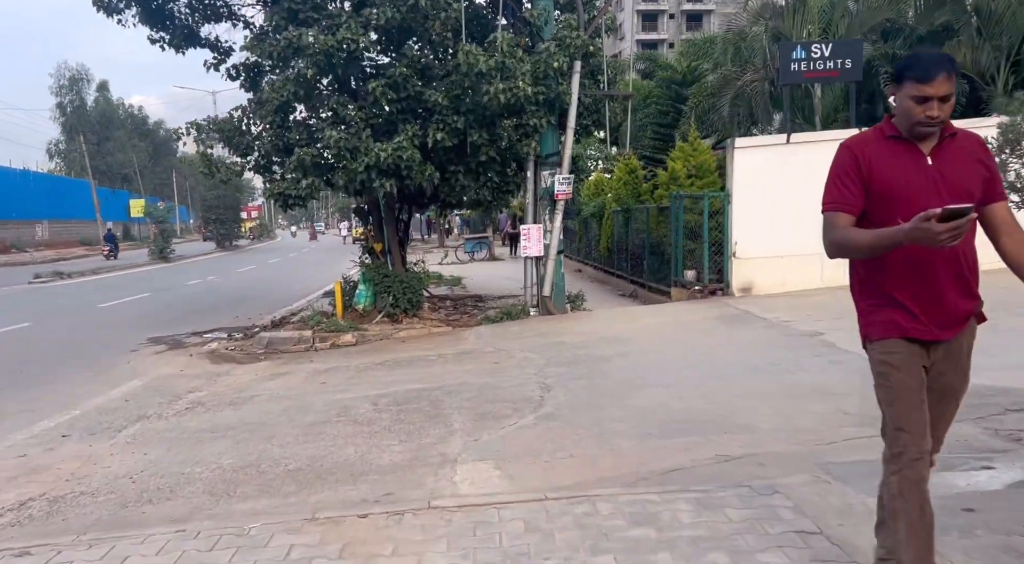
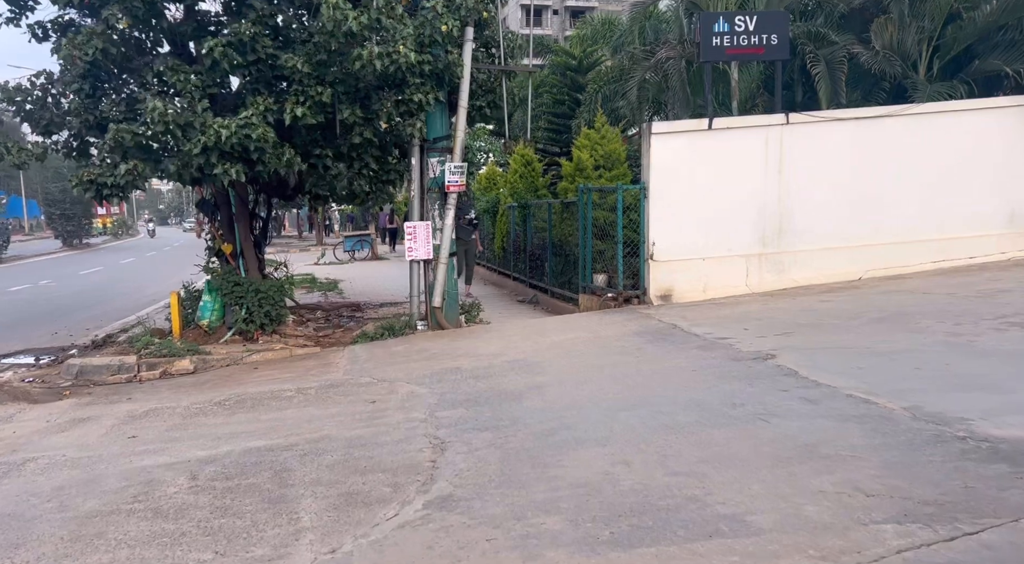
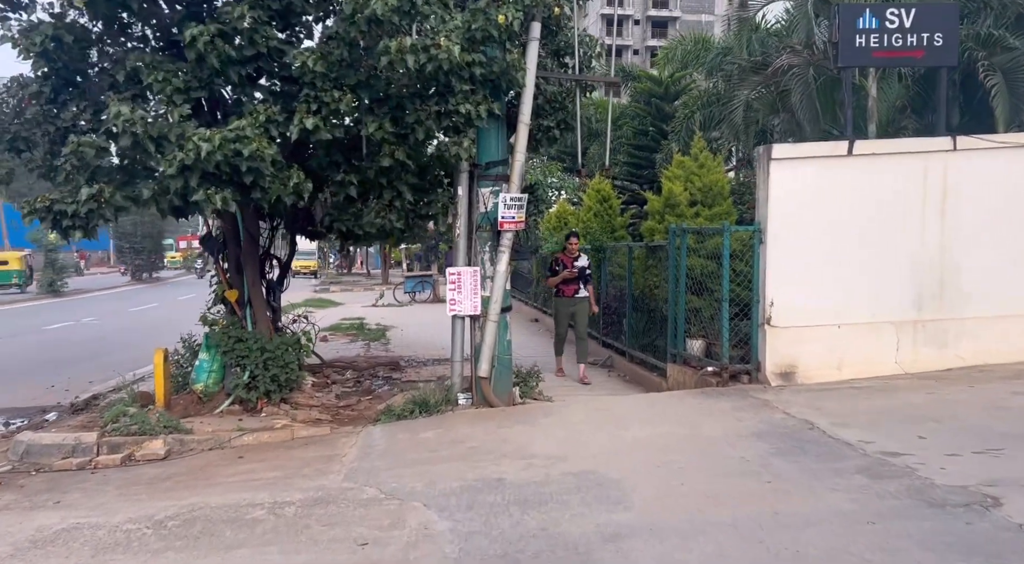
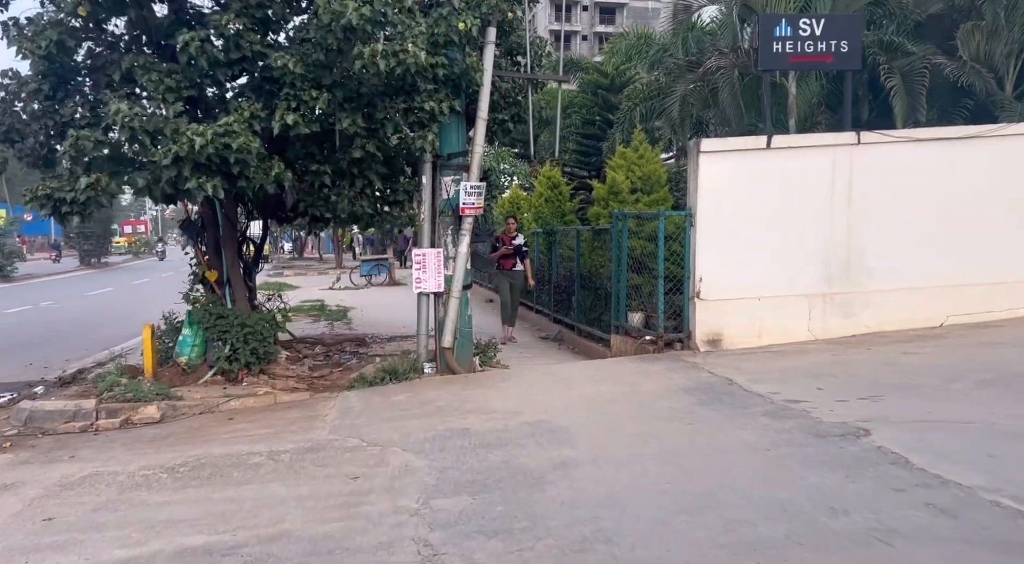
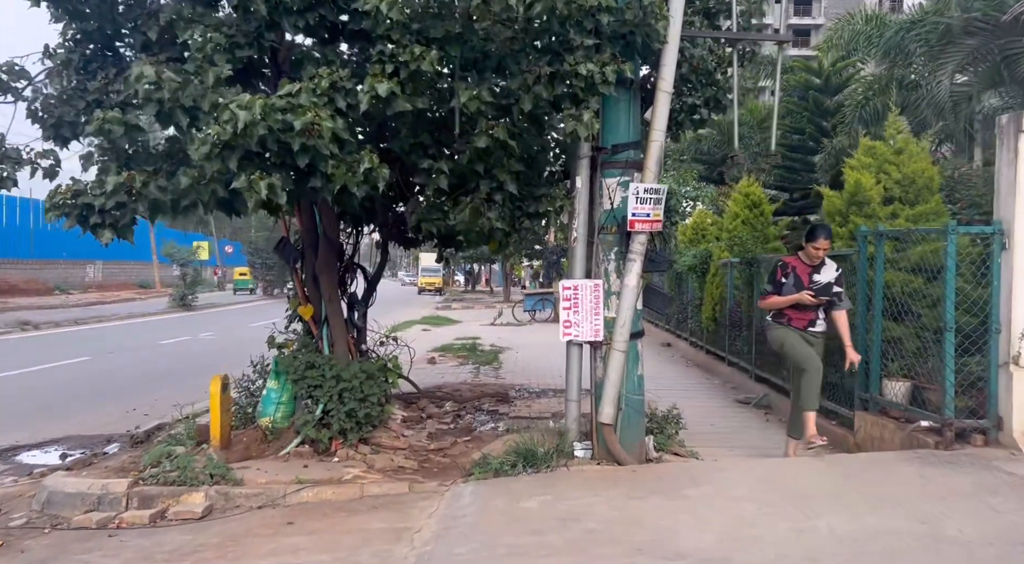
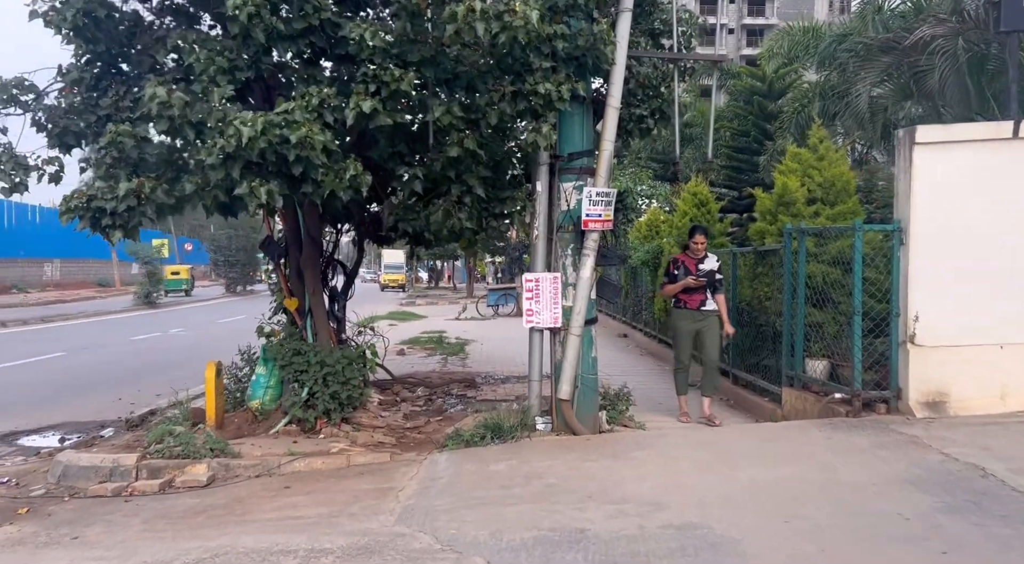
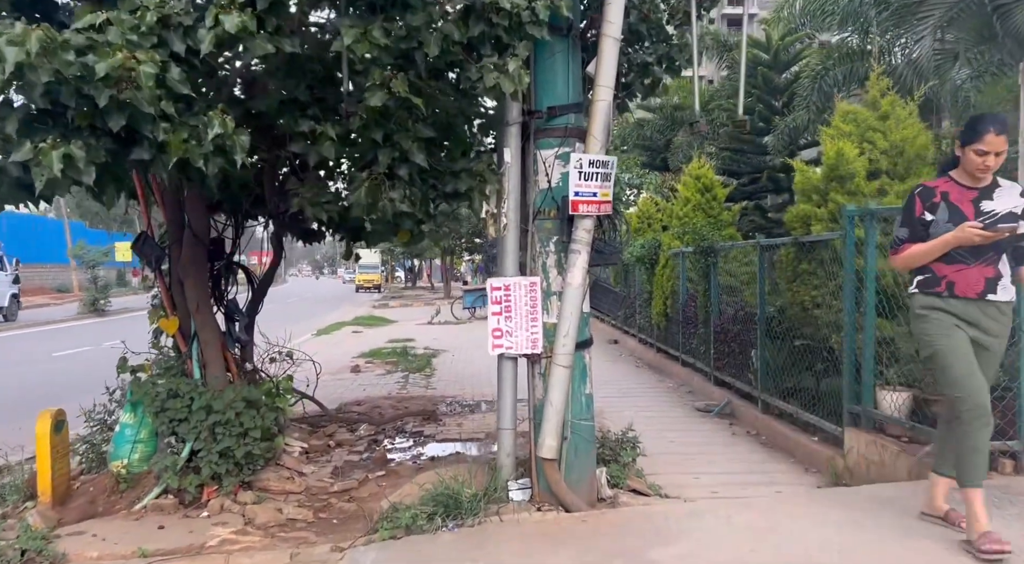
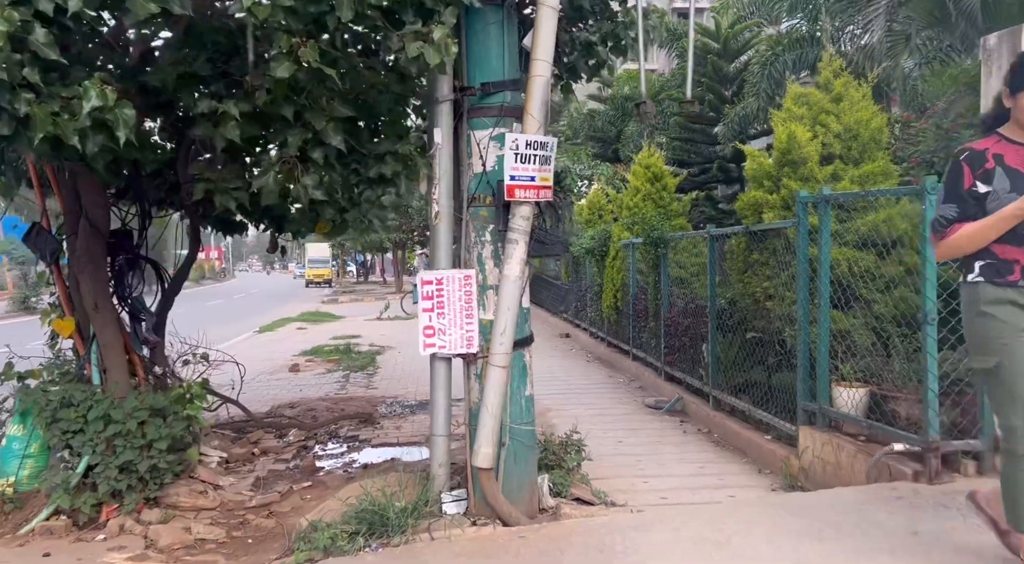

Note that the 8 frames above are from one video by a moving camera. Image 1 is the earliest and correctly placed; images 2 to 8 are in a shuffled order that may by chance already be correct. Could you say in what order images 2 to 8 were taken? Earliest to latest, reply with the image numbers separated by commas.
2, 4, 3, 6, 5, 7, 8
